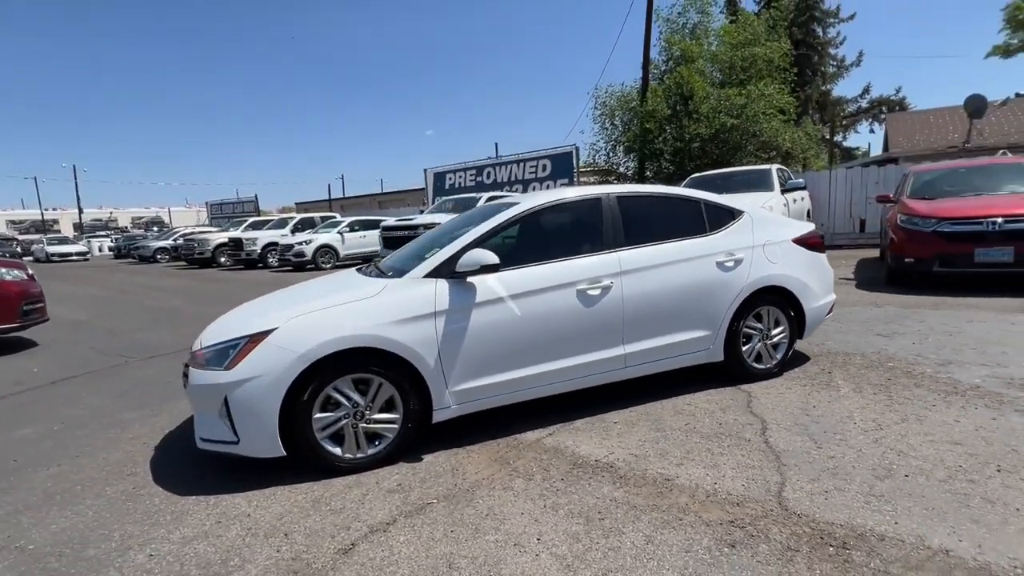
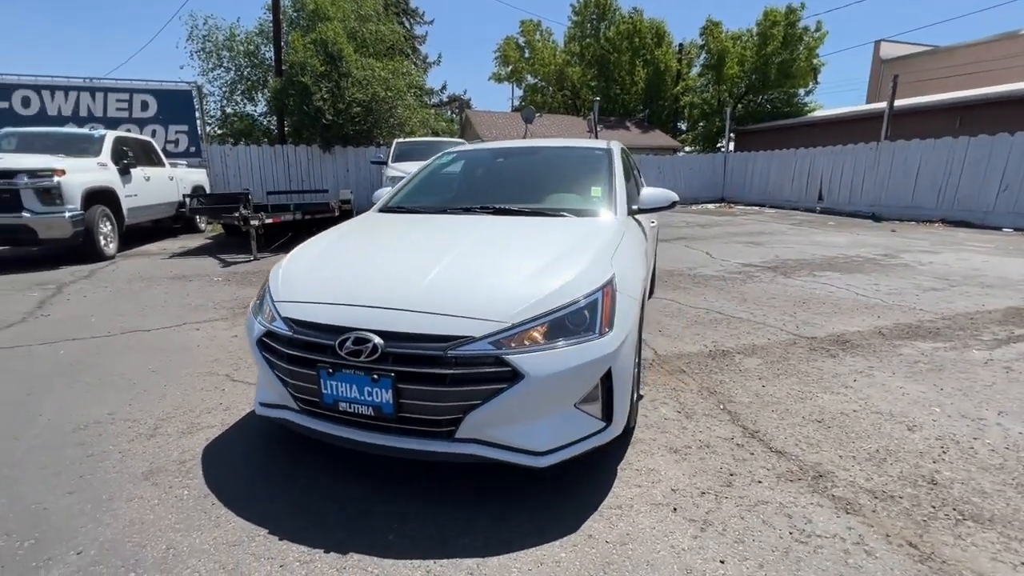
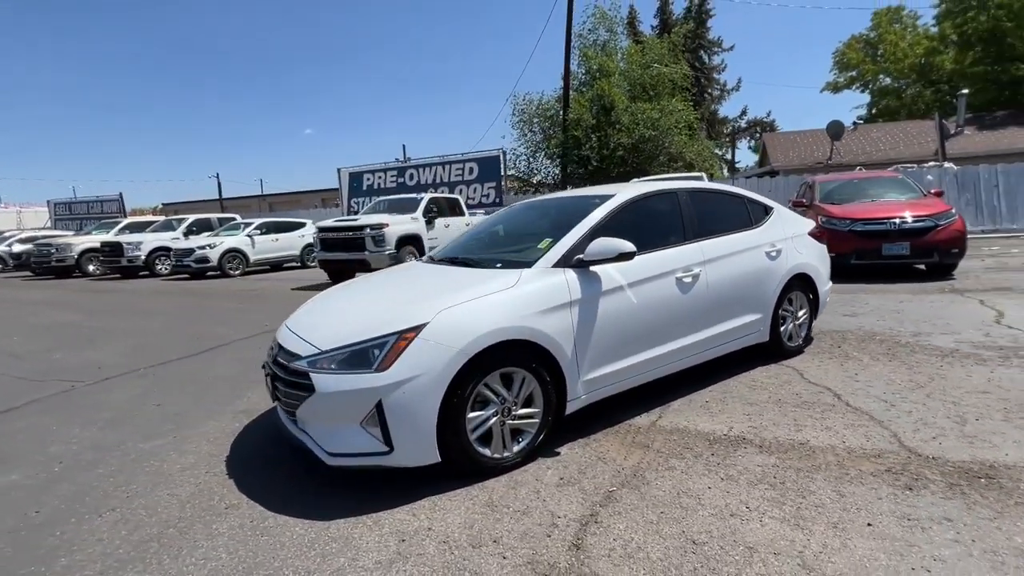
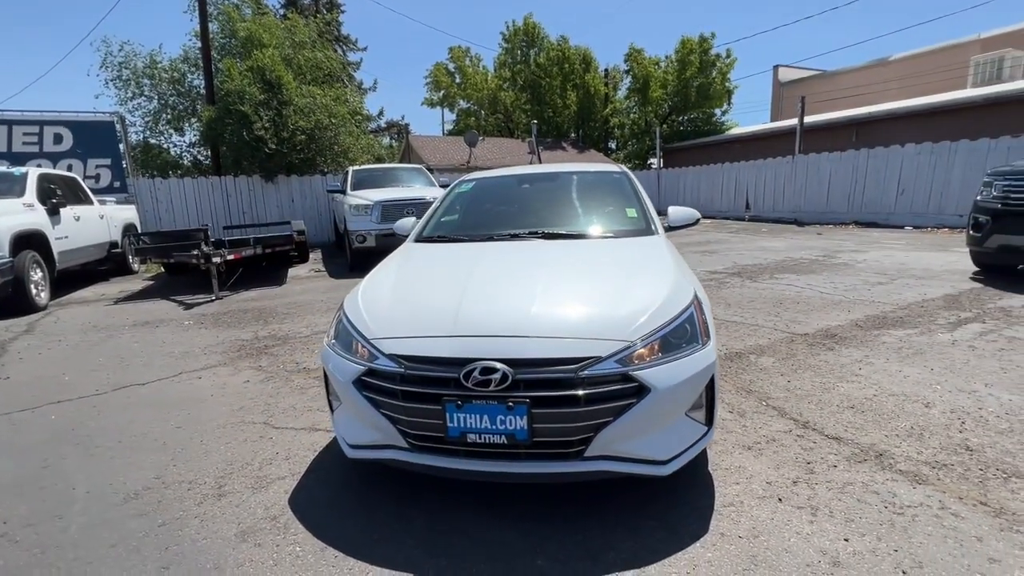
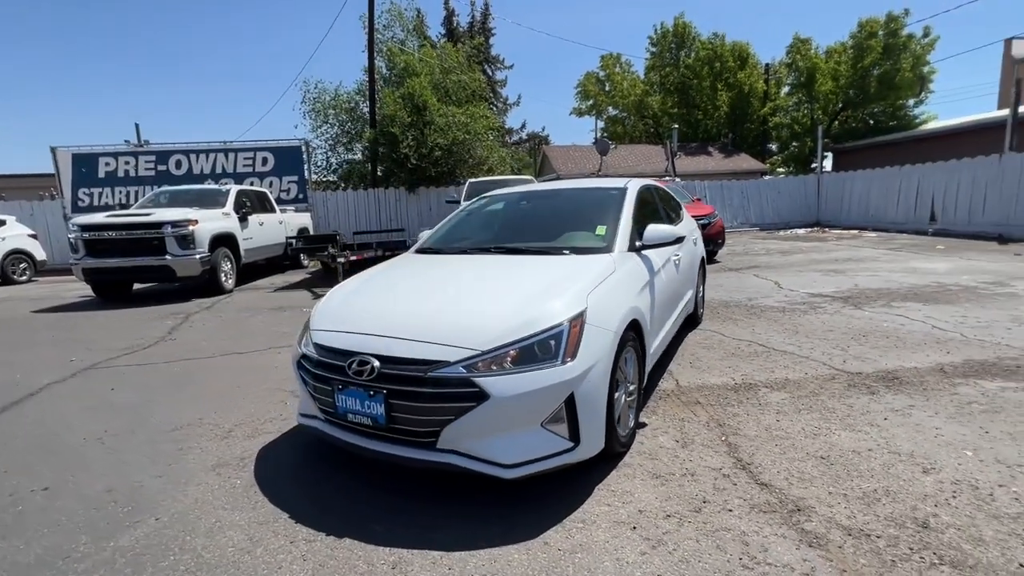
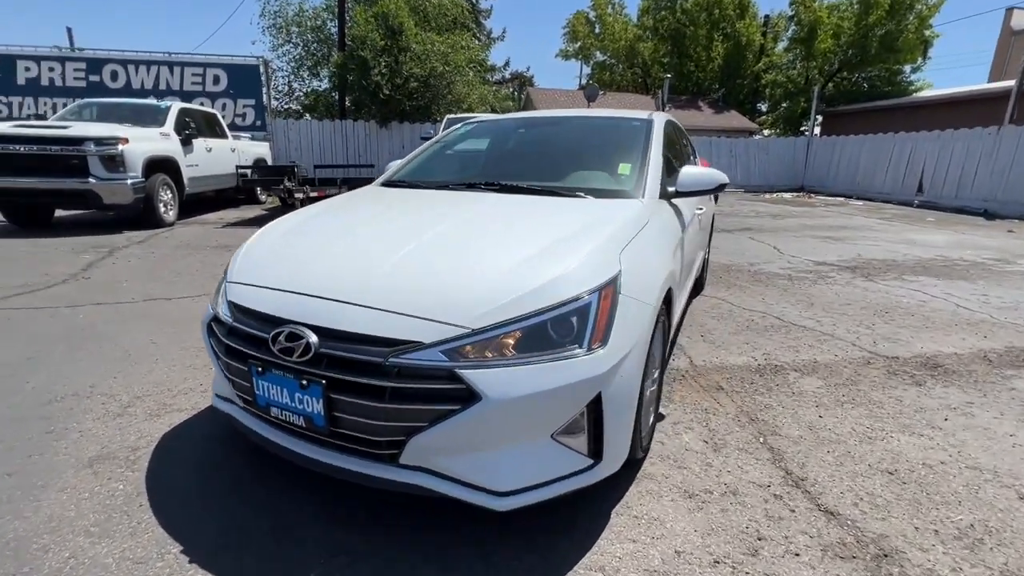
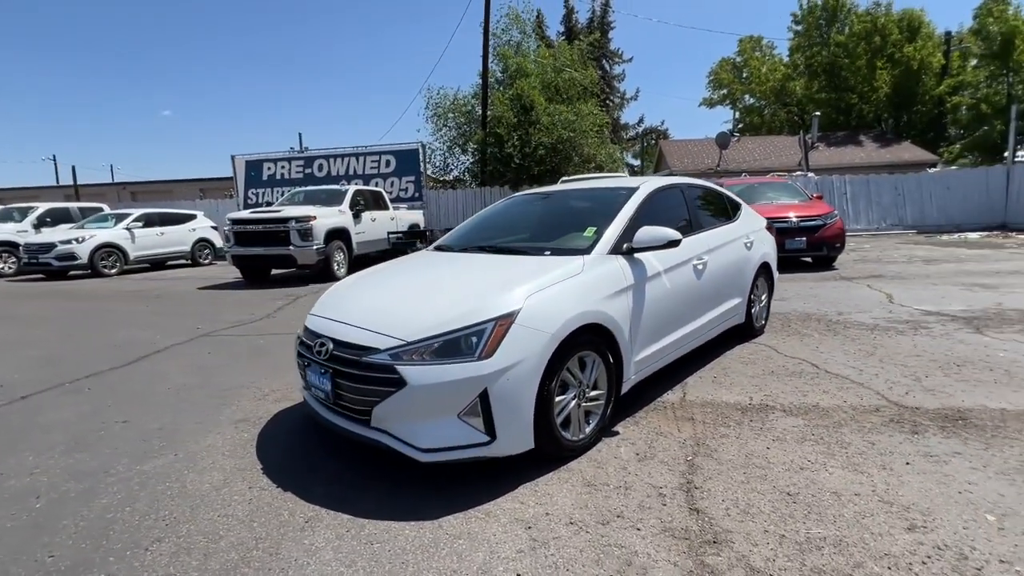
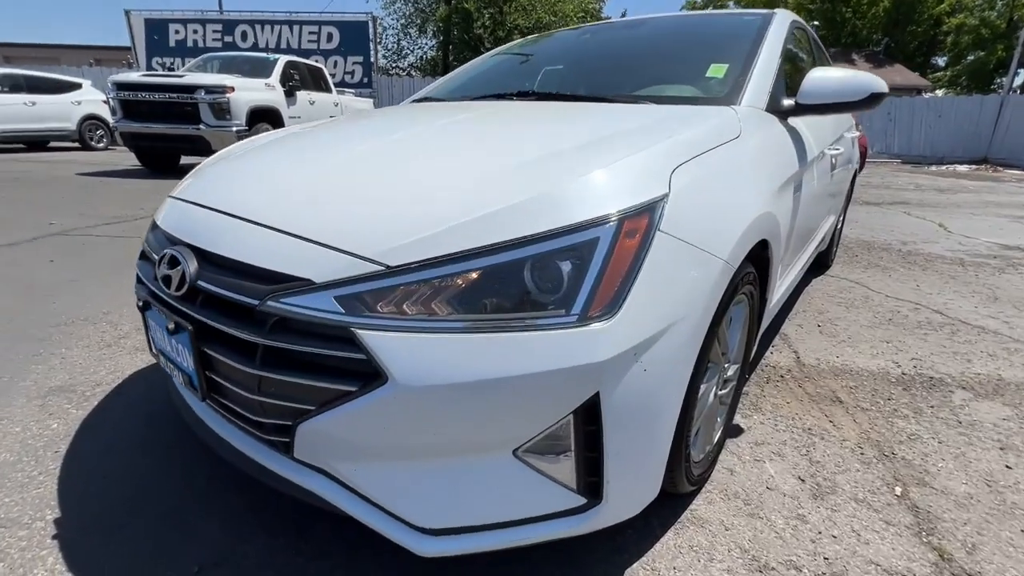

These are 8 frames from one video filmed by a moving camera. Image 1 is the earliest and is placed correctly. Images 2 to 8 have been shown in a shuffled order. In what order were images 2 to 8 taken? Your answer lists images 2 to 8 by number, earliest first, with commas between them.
3, 7, 5, 4, 2, 6, 8
